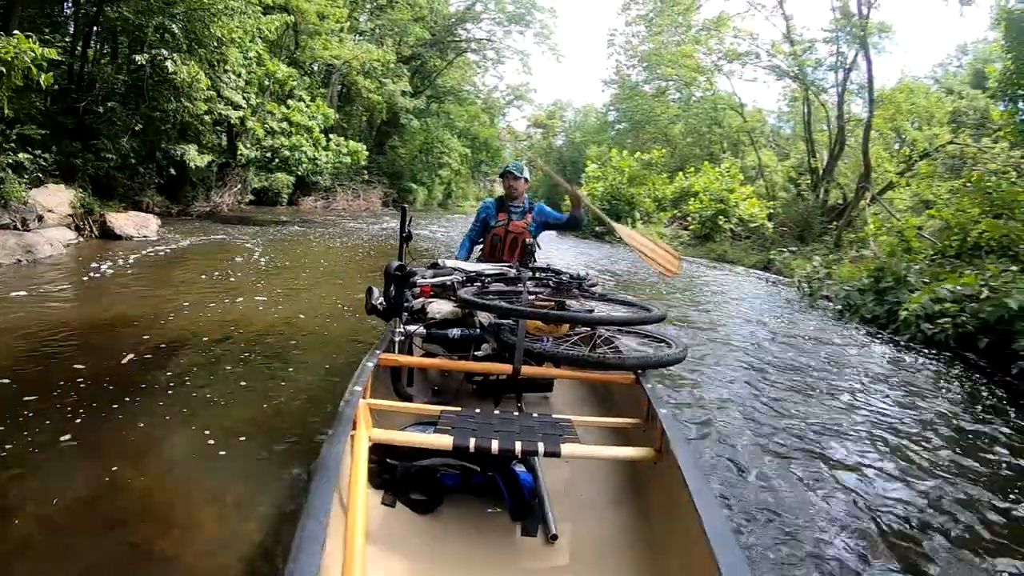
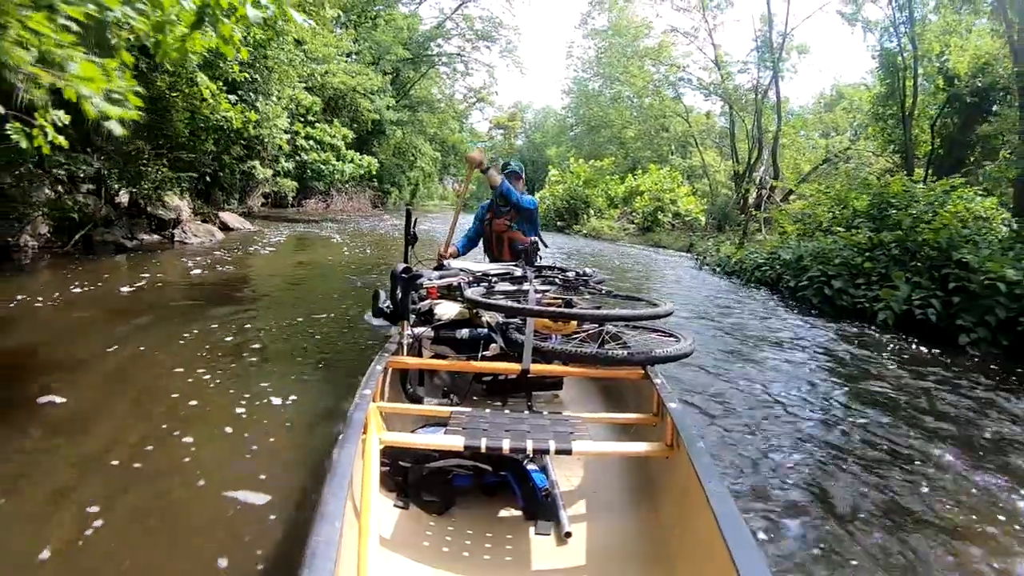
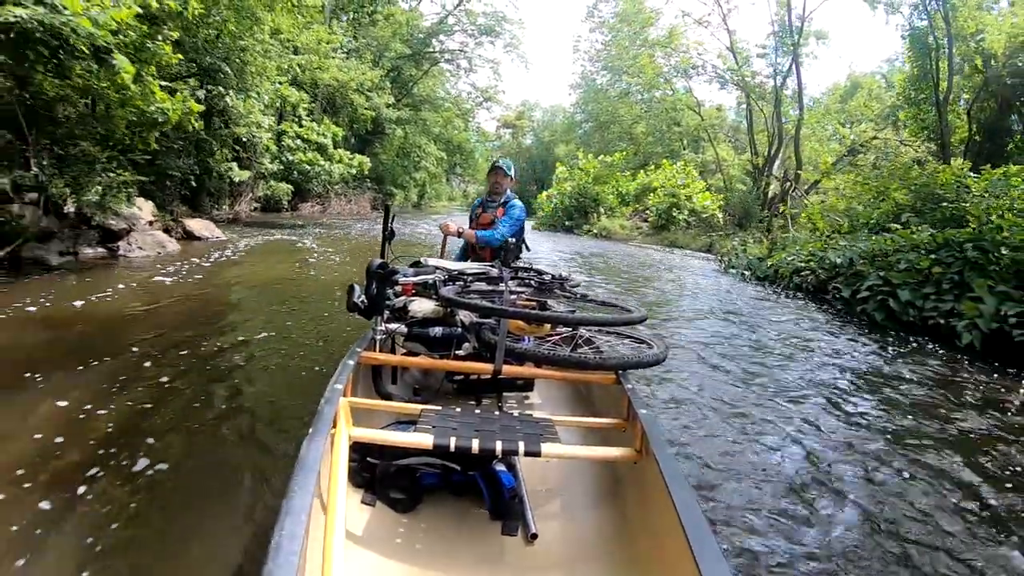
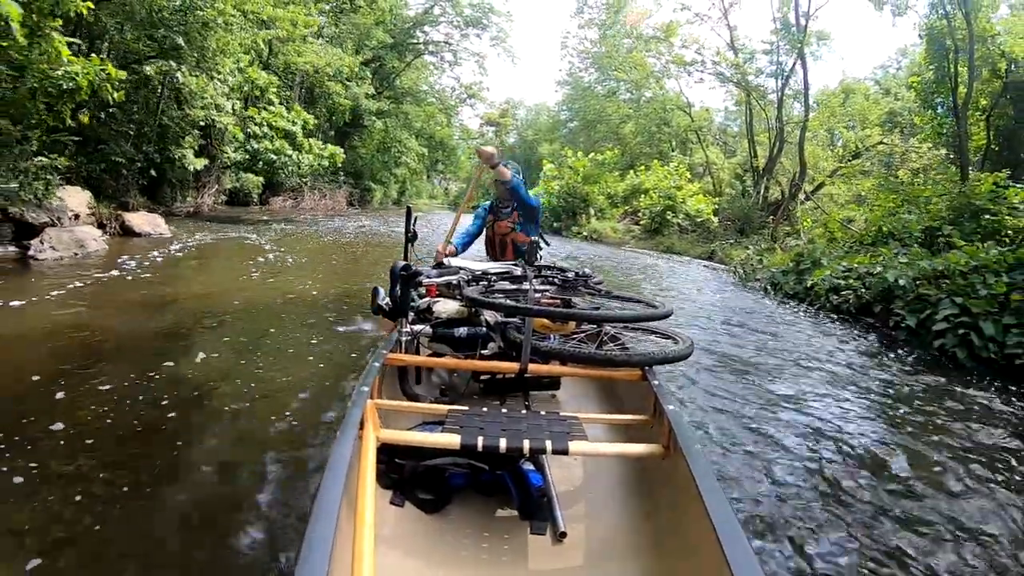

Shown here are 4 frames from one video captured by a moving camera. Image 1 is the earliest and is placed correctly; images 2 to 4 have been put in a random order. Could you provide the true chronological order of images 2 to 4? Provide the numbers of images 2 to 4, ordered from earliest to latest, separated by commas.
4, 3, 2
